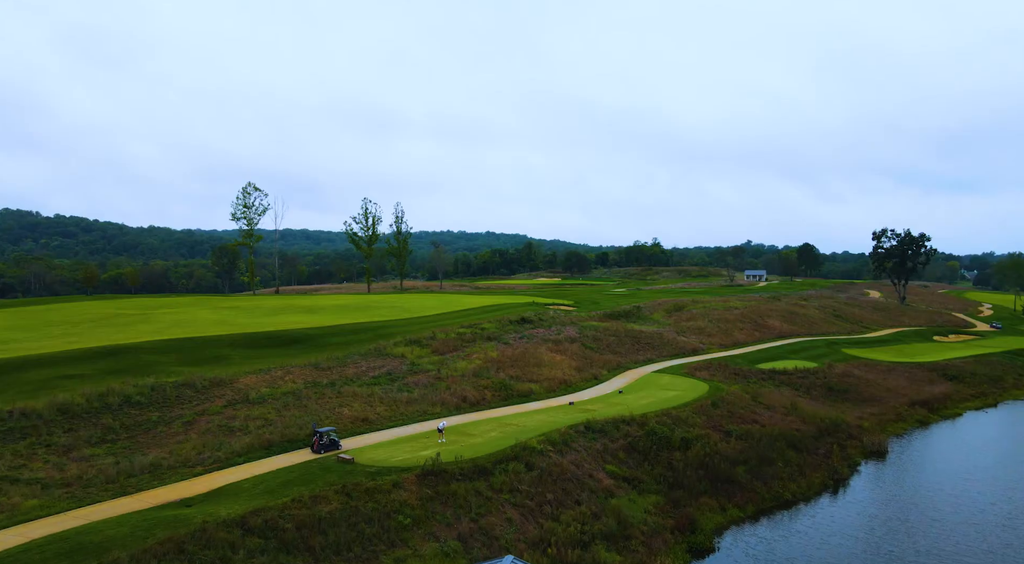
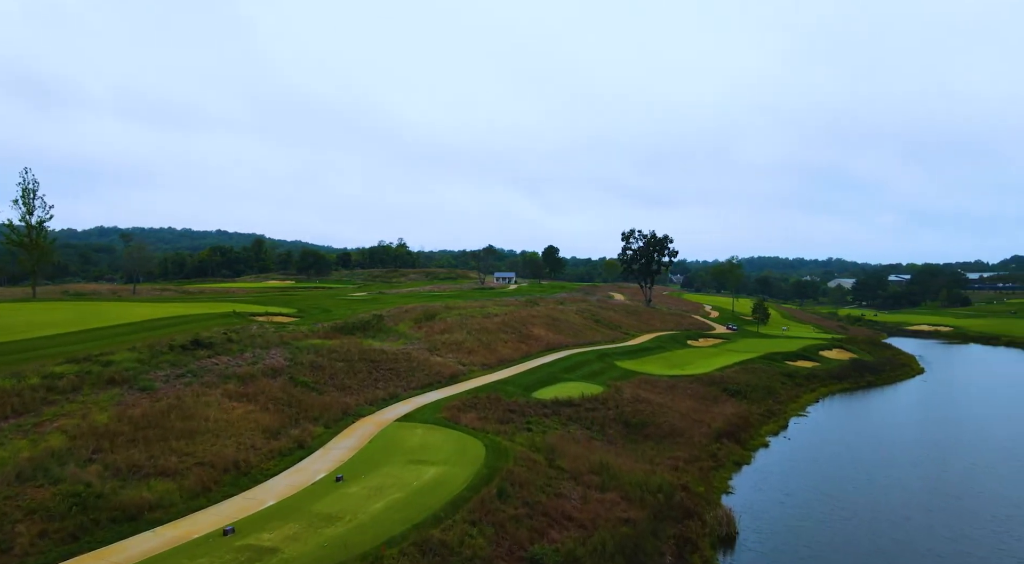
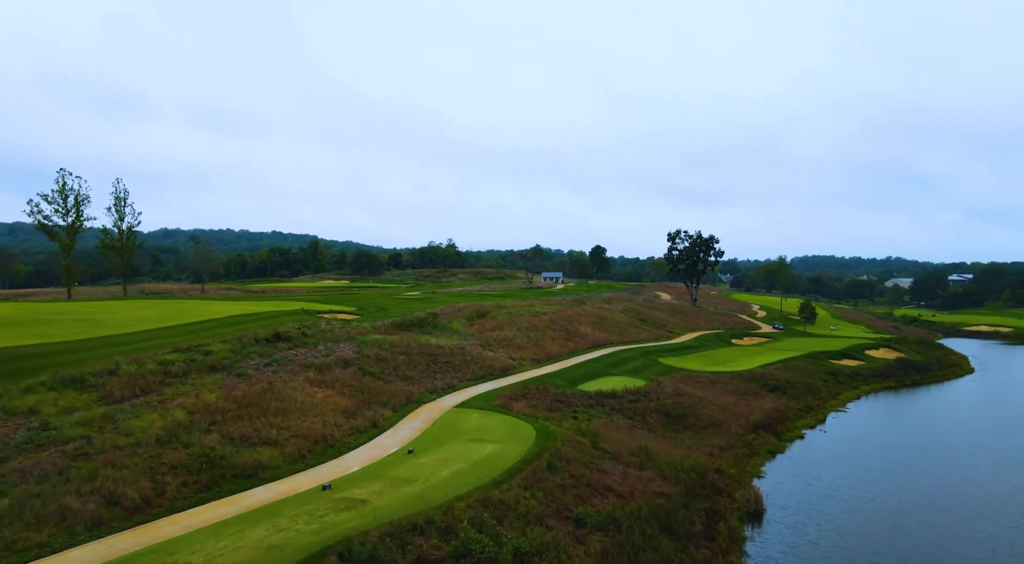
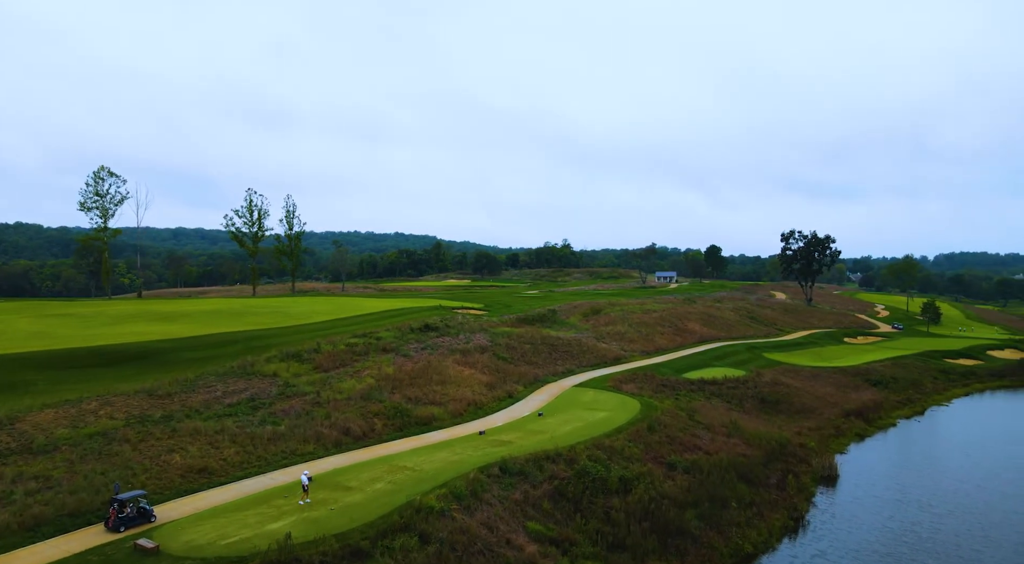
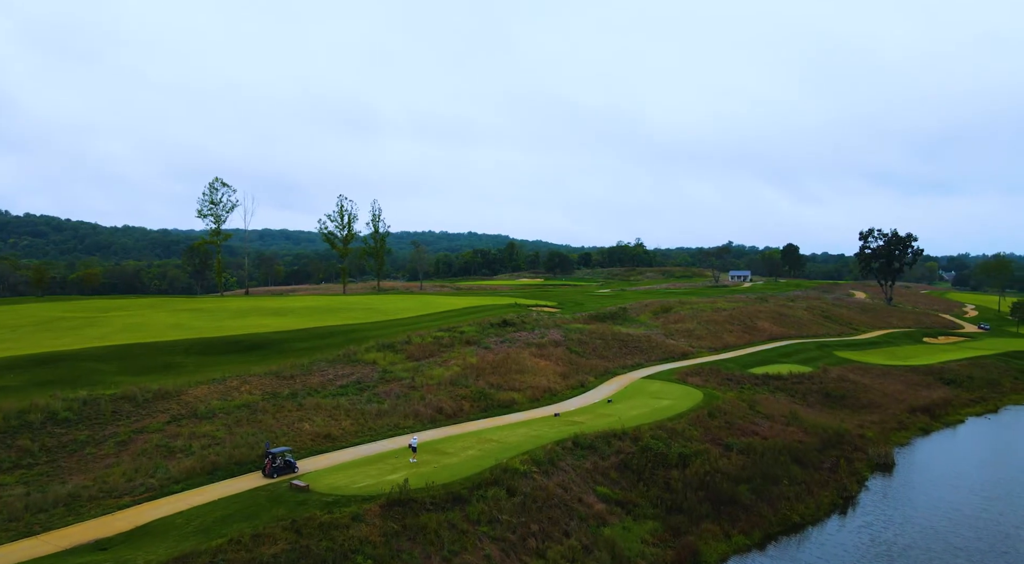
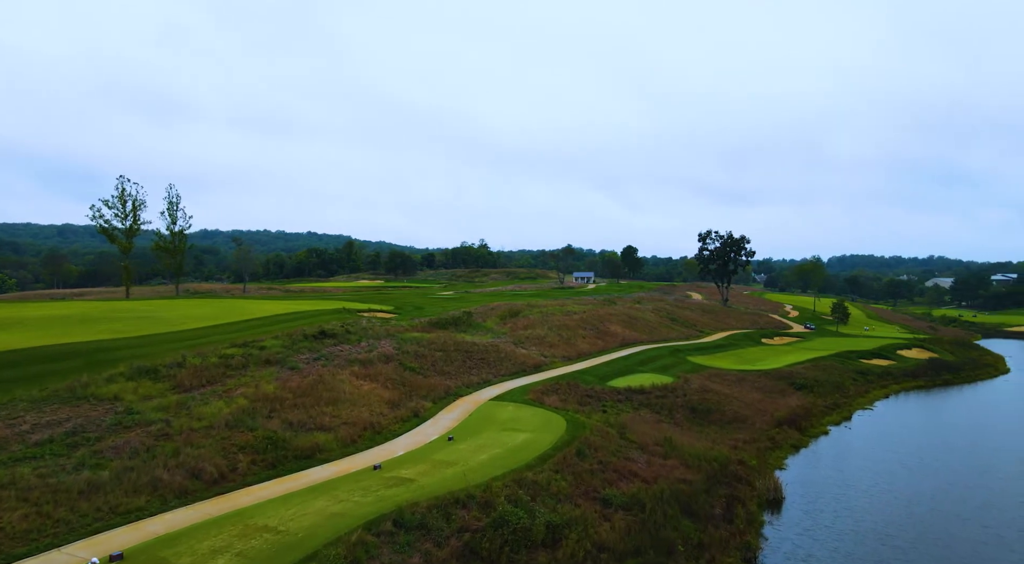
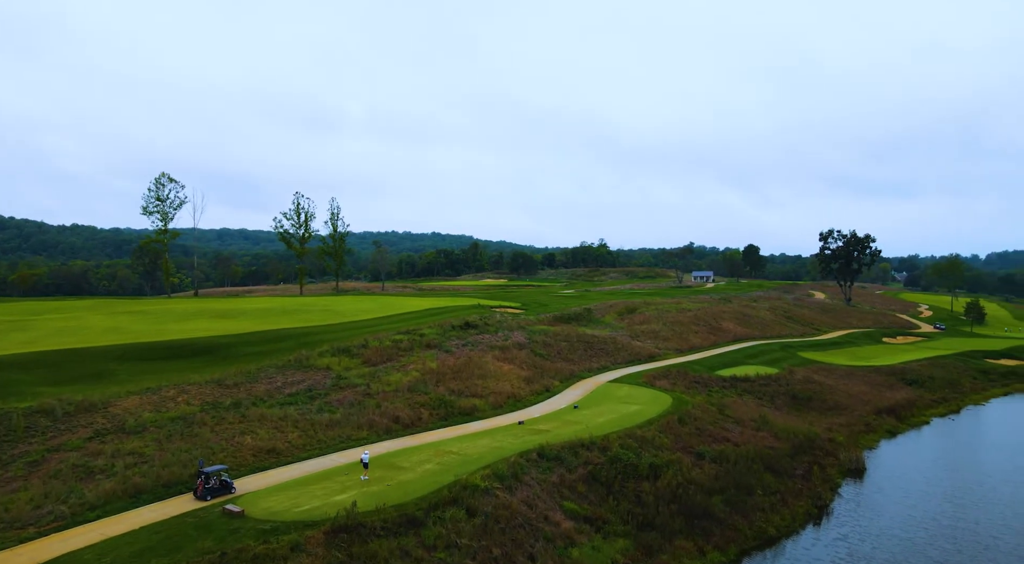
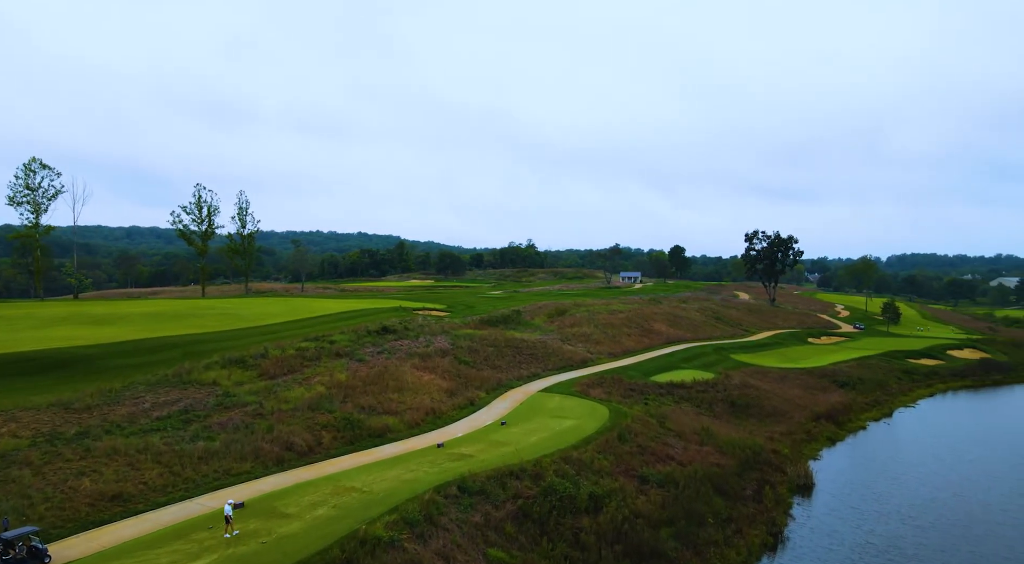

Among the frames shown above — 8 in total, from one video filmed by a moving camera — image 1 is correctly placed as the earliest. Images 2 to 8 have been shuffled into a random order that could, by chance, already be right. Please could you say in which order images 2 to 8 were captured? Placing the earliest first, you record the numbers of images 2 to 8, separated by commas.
5, 7, 4, 8, 6, 3, 2
